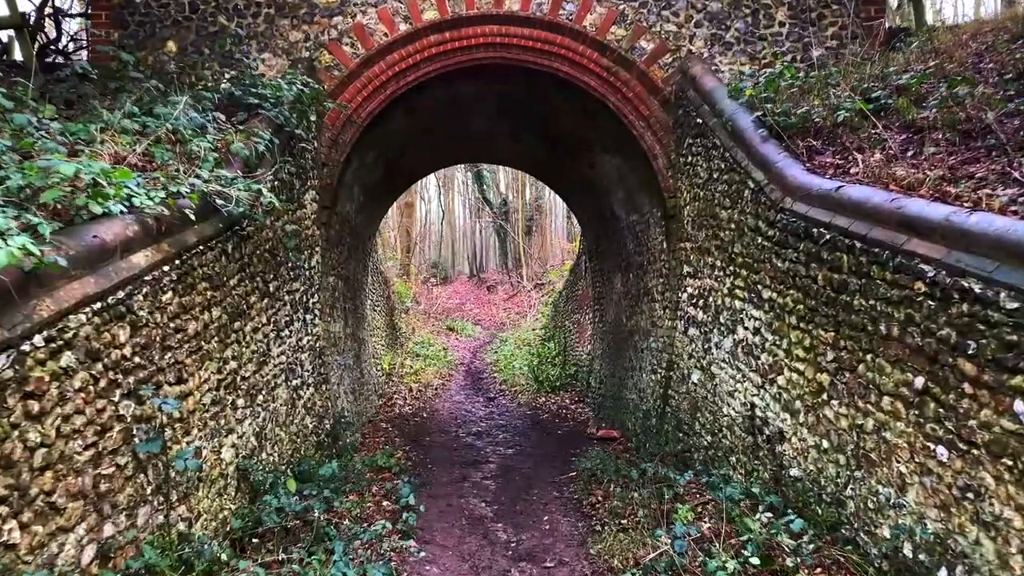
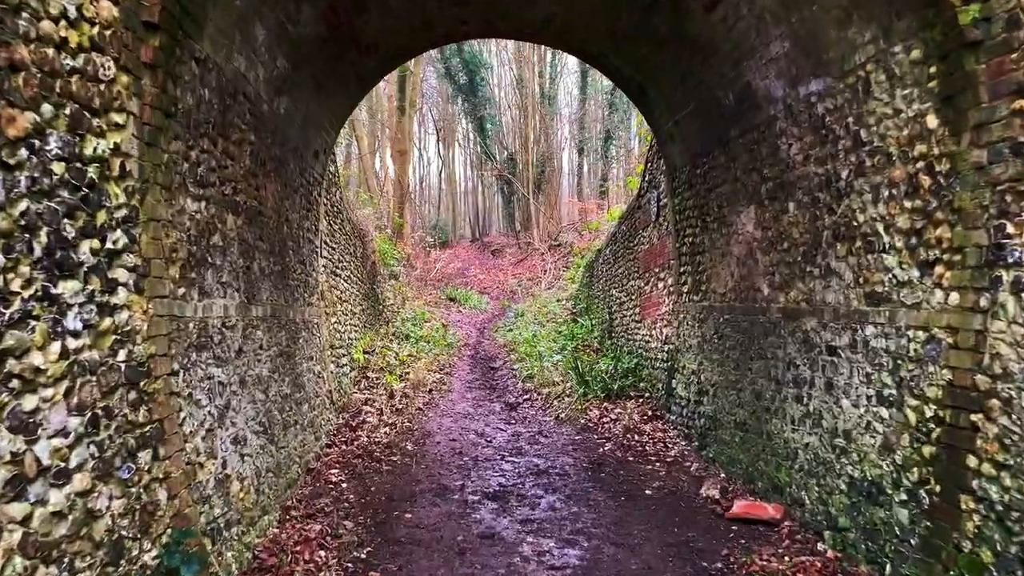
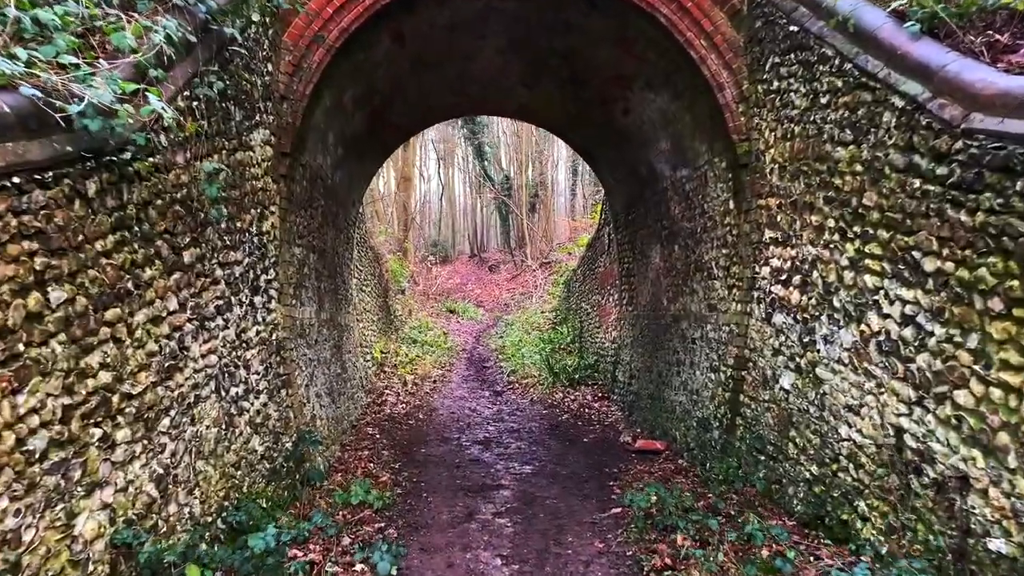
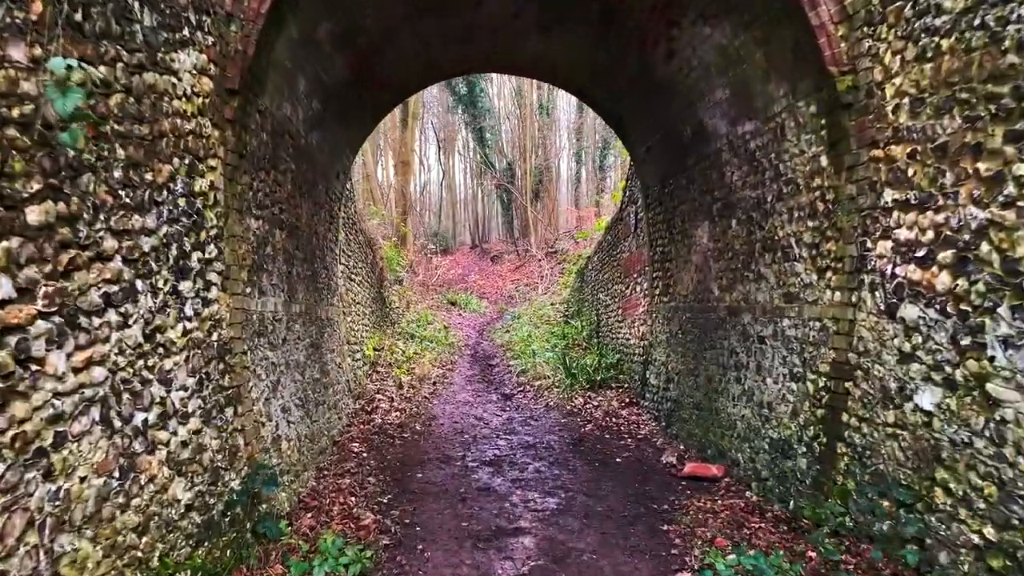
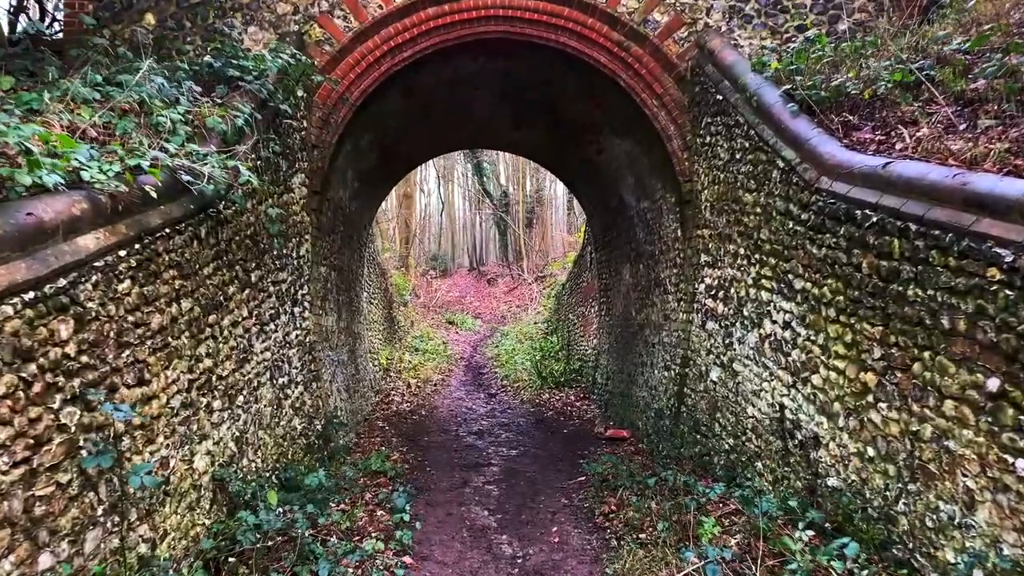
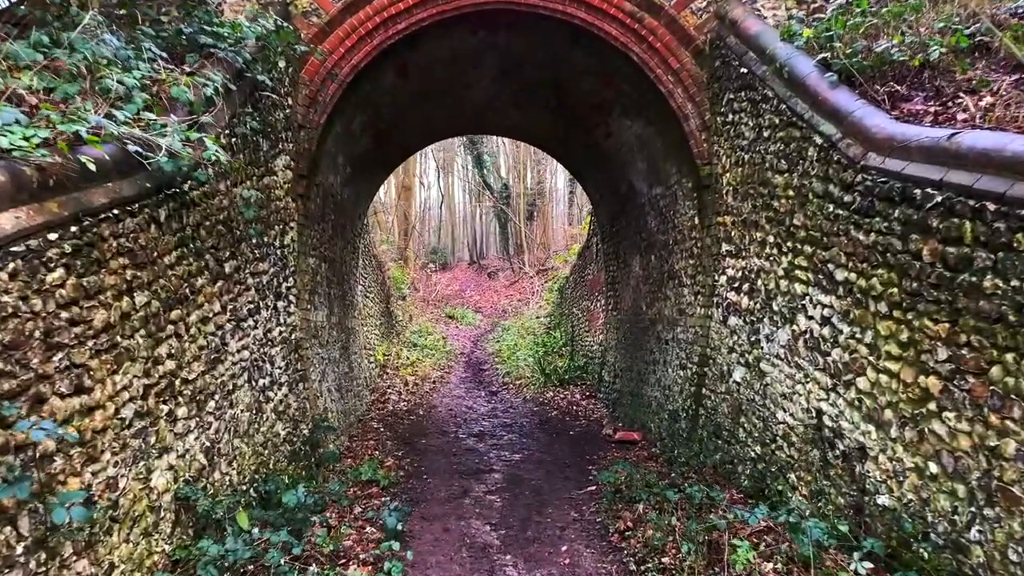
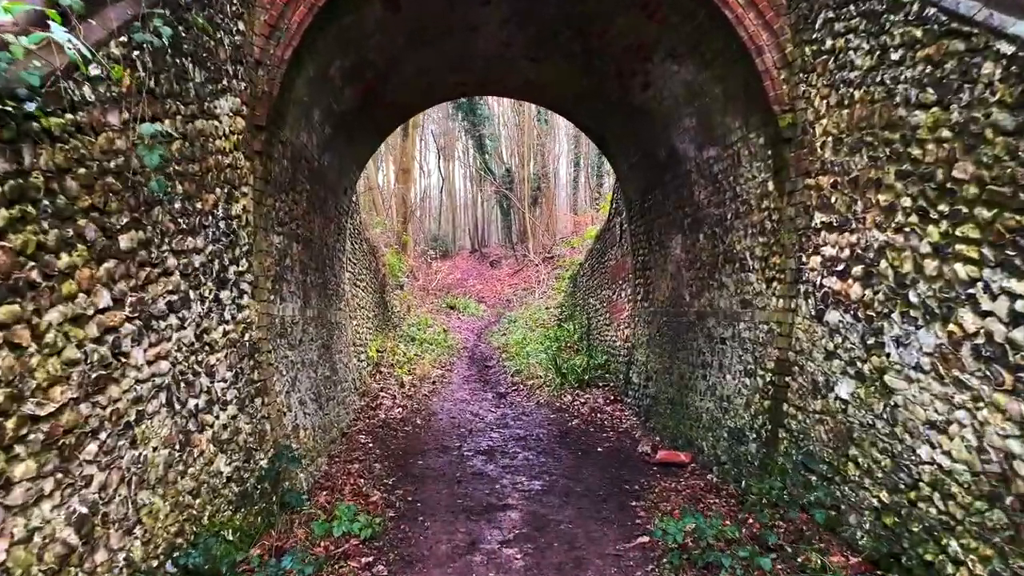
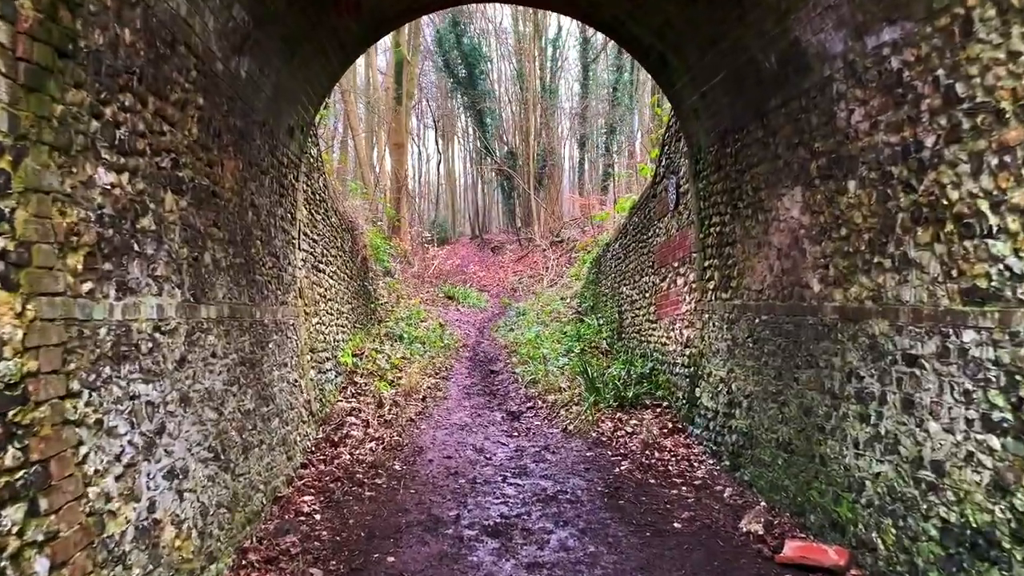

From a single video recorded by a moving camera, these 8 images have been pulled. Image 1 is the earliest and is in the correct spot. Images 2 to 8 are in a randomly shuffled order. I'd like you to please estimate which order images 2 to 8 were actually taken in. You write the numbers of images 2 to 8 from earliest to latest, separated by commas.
5, 6, 3, 7, 4, 2, 8
